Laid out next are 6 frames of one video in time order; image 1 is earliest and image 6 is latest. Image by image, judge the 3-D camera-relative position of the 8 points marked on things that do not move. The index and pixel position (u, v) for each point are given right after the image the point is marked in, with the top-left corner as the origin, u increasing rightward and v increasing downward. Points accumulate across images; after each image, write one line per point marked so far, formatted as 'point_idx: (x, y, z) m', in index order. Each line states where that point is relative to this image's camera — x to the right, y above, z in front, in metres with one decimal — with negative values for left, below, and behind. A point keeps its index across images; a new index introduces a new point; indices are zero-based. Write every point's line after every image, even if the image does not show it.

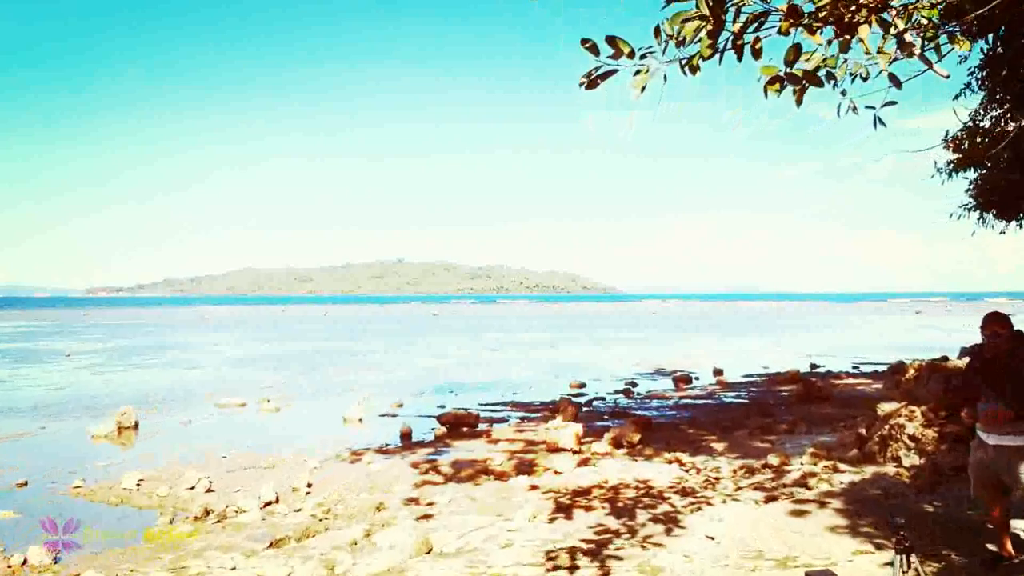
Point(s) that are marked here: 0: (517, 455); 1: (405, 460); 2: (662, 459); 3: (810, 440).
0: (+0.1, -4.1, +16.7) m
1: (-2.6, -4.2, +16.6) m
2: (+3.3, -3.8, +15.3) m
3: (+6.9, -3.5, +15.8) m
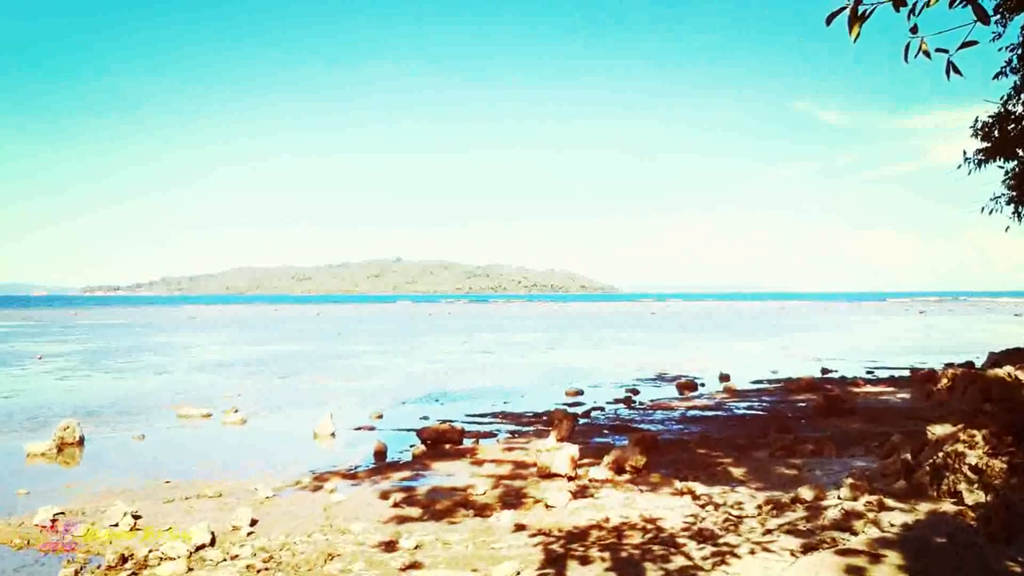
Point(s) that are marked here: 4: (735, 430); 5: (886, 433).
0: (-0.2, -4.1, +14.4) m
1: (-2.9, -4.2, +14.4) m
2: (+3.0, -3.8, +13.1) m
3: (+6.6, -3.5, +13.6) m
4: (+6.0, -3.9, +18.6) m
5: (+9.1, -3.6, +16.7) m
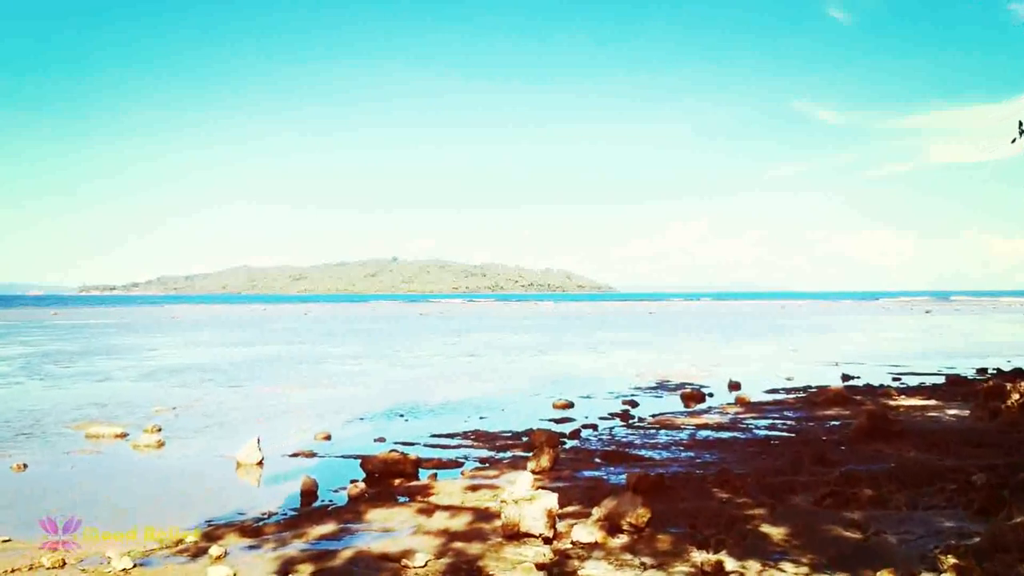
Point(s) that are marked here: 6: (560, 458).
0: (-0.9, -3.9, +10.5) m
1: (-3.6, -4.0, +10.5) m
2: (+2.3, -3.7, +9.2) m
3: (+5.9, -3.4, +9.7) m
4: (+5.3, -3.7, +14.7) m
5: (+8.4, -3.4, +12.9) m
6: (+1.1, -4.0, +16.0) m
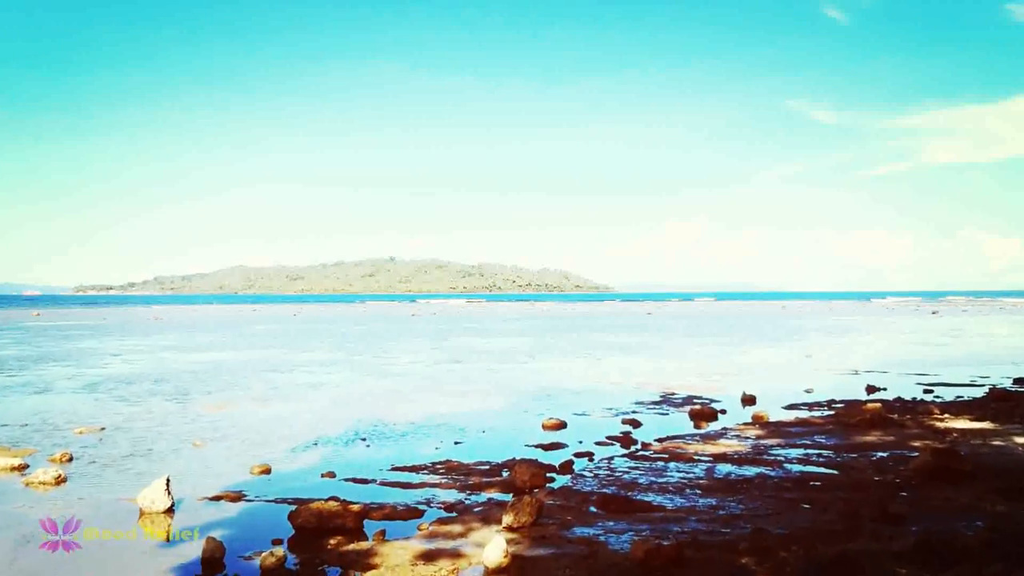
0: (-1.4, -4.0, +7.2) m
1: (-4.1, -4.1, +7.1) m
2: (+1.9, -3.7, +5.8) m
3: (+5.4, -3.4, +6.3) m
4: (+4.8, -3.8, +11.4) m
5: (+7.9, -3.5, +9.5) m
6: (+0.6, -4.0, +12.7) m
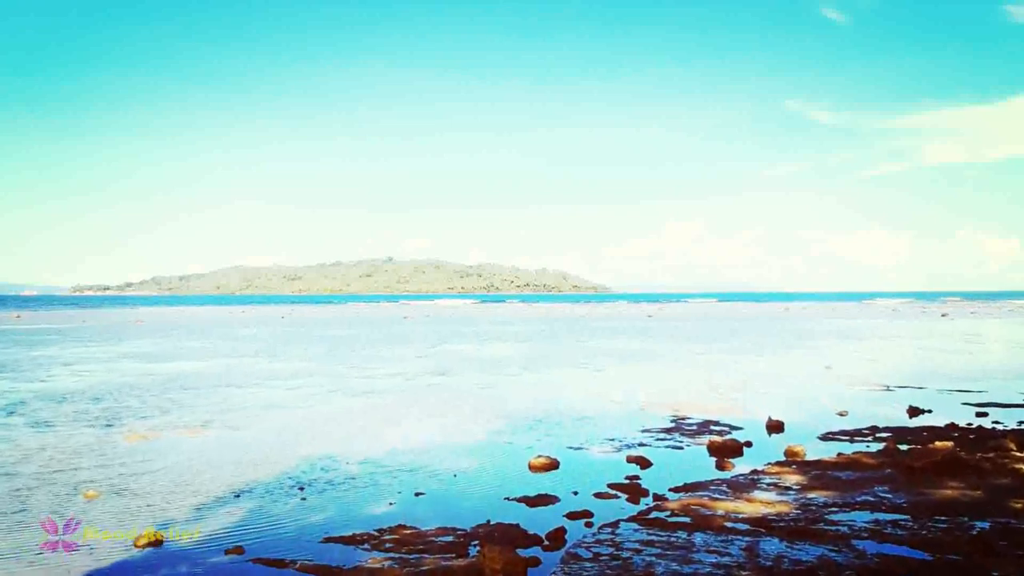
0: (-1.9, -4.2, +3.2) m
1: (-4.6, -4.3, +3.1) m
2: (+1.4, -3.9, +1.8) m
3: (+4.9, -3.6, +2.4) m
4: (+4.4, -4.0, +7.4) m
5: (+7.5, -3.7, +5.6) m
6: (+0.1, -4.2, +8.7) m
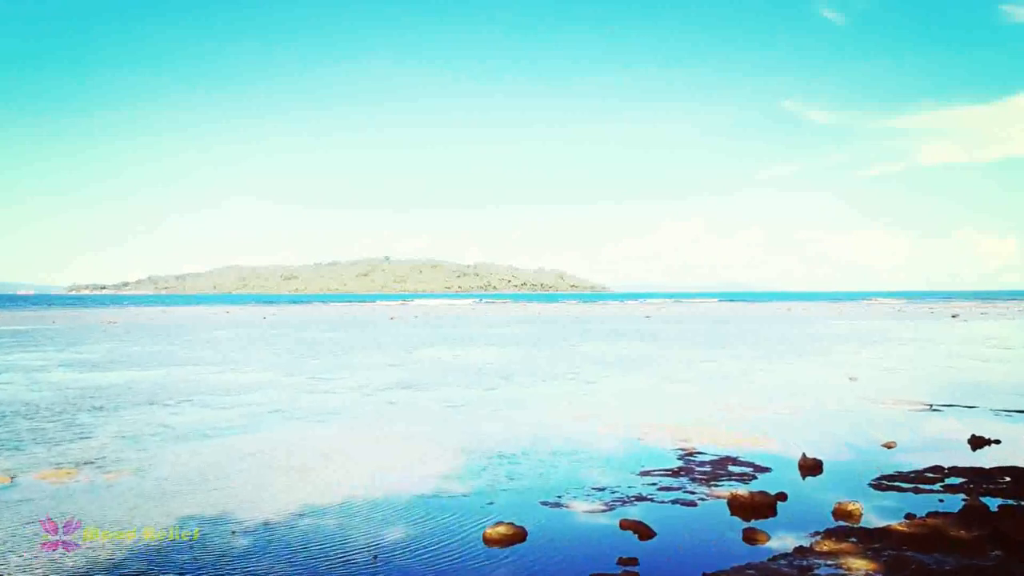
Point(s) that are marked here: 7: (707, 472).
0: (-2.7, -4.3, -1.7) m
1: (-5.4, -4.4, -1.8) m
2: (+0.5, -4.0, -3.0) m
3: (+4.0, -3.7, -2.4) m
4: (+3.5, -4.0, +2.6) m
5: (+6.6, -3.7, +0.7) m
6: (-0.8, -4.3, +3.9) m
7: (+4.8, -4.5, +16.8) m
